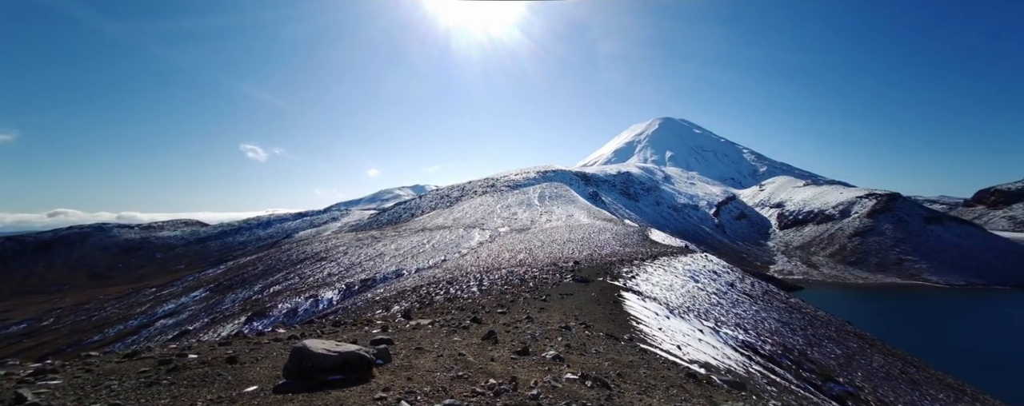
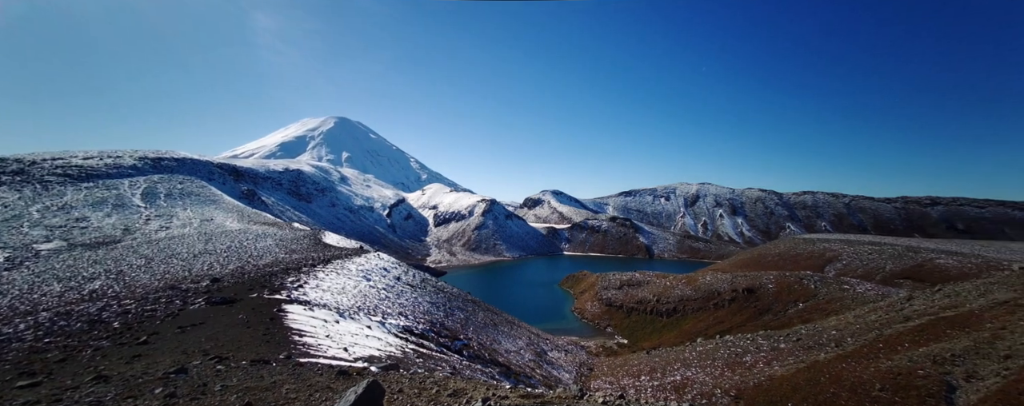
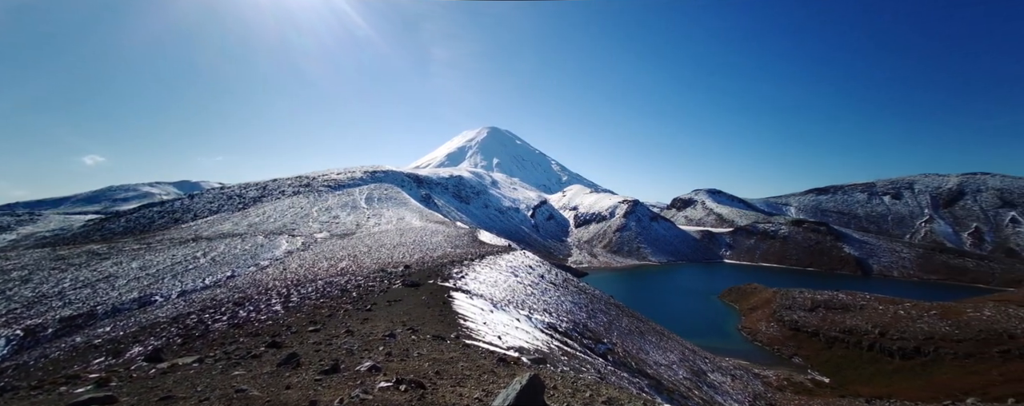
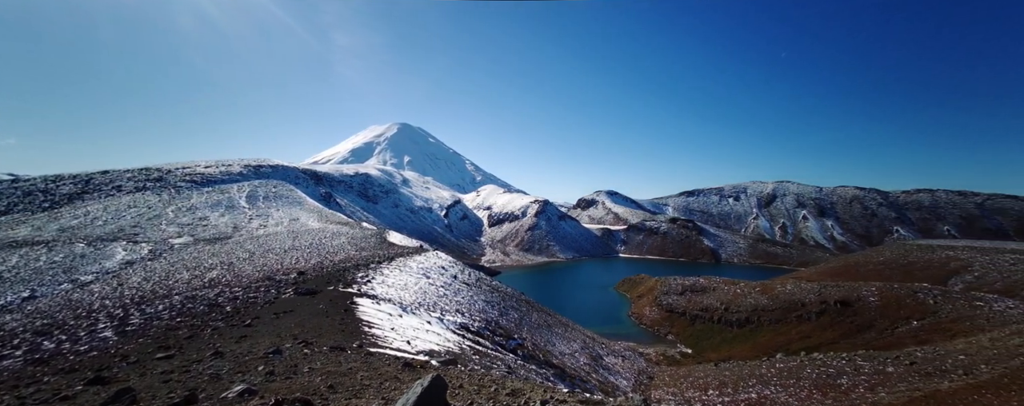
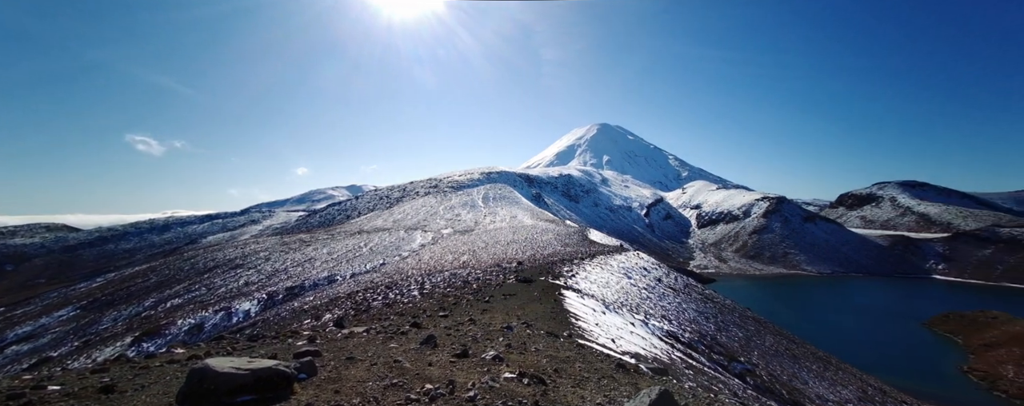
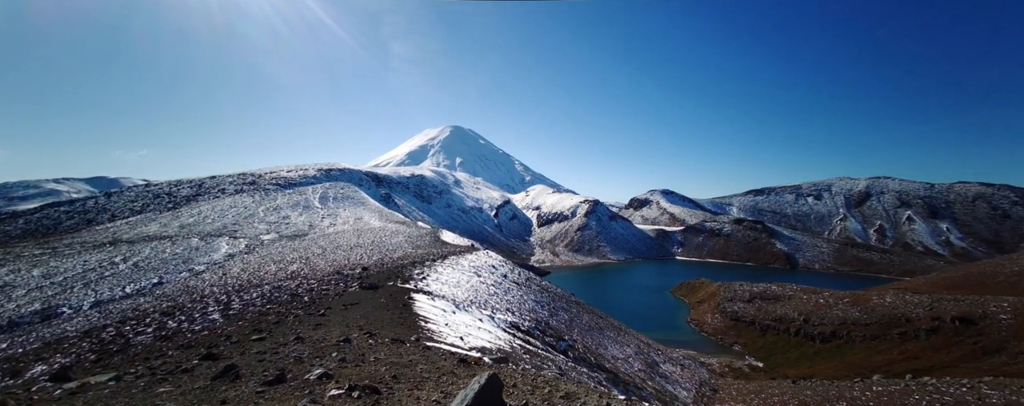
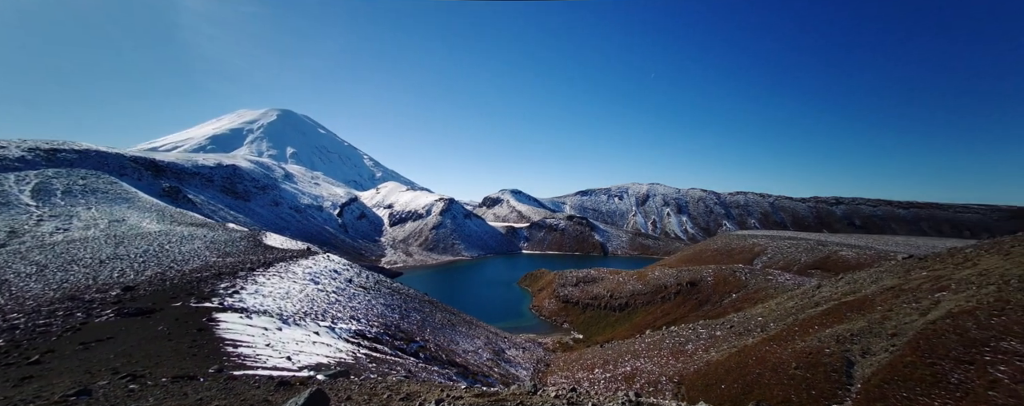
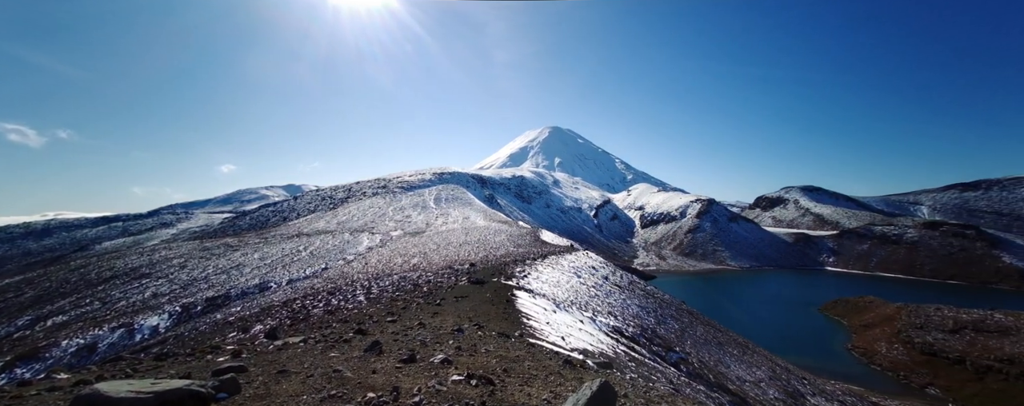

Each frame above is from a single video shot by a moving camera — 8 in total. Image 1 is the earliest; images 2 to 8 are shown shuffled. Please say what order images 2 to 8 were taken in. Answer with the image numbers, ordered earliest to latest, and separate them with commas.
5, 8, 3, 6, 4, 2, 7
